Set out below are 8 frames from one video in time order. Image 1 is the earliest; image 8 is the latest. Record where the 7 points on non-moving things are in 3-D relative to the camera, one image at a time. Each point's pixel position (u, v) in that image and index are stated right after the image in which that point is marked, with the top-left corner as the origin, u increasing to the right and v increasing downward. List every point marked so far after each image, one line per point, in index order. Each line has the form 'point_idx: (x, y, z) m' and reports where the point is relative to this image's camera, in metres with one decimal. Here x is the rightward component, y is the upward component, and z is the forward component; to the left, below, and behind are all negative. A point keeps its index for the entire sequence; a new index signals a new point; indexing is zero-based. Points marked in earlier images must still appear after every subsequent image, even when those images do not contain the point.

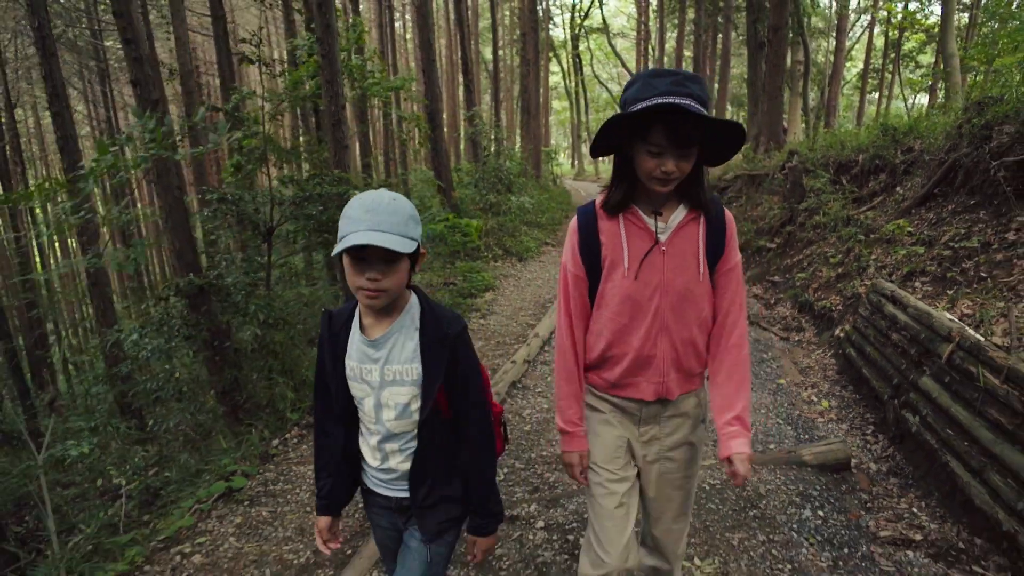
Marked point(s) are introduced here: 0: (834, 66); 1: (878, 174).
0: (+10.7, +7.3, +19.7) m
1: (+5.0, +1.6, +8.2) m
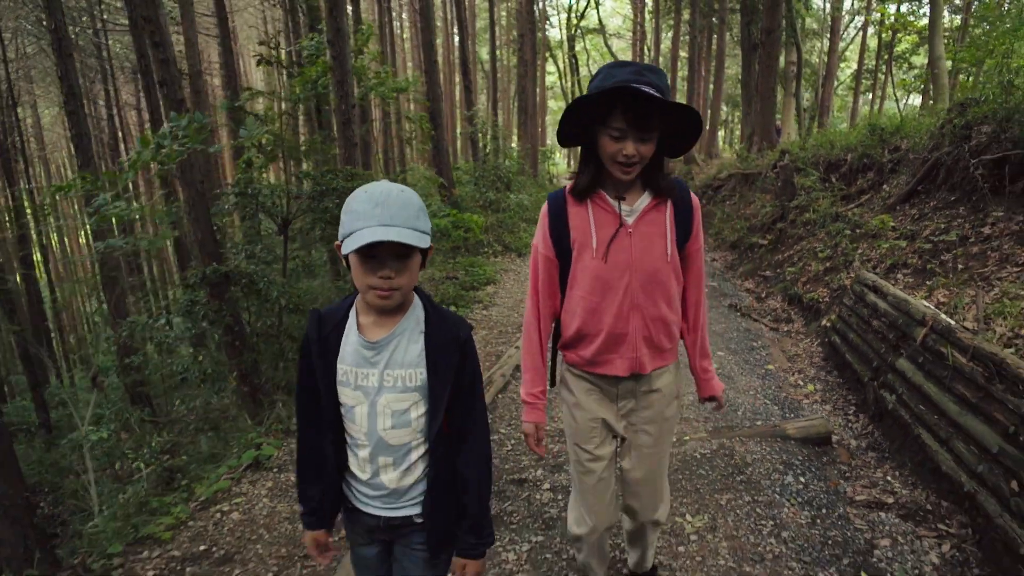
0: (+10.6, +7.4, +20.0) m
1: (+5.0, +1.6, +8.5) m
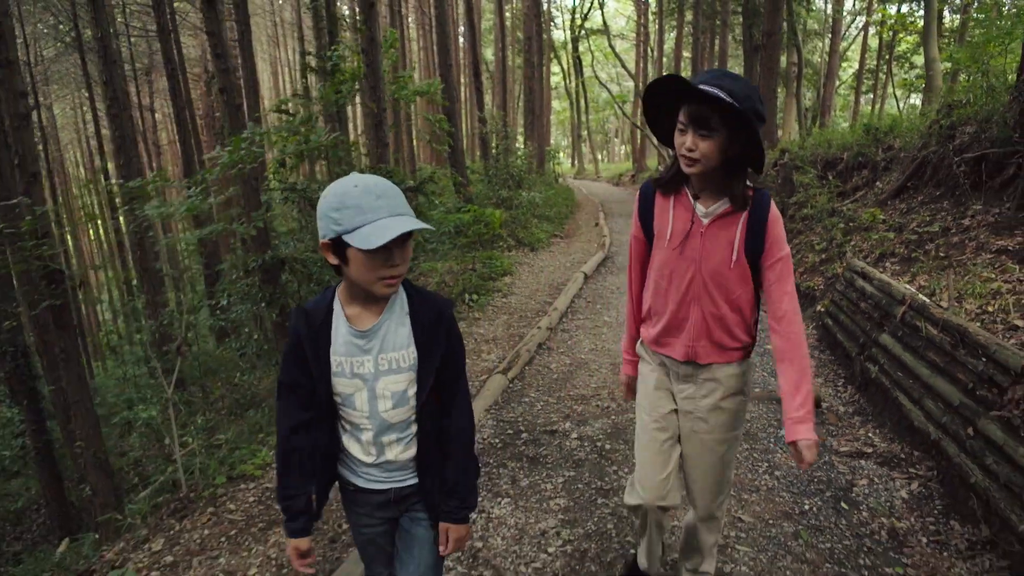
0: (+10.9, +7.6, +20.5) m
1: (+5.2, +1.8, +9.0) m
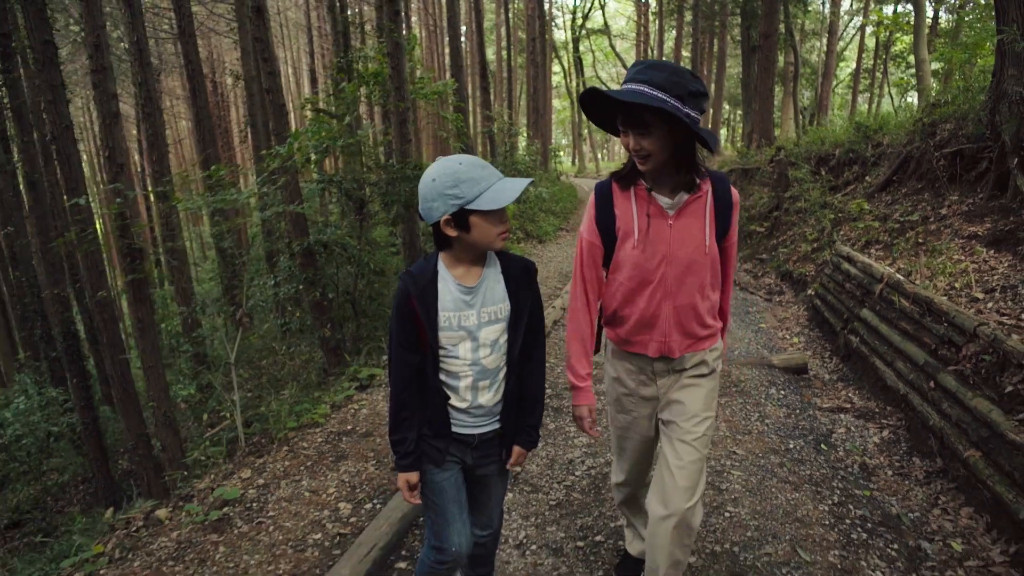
0: (+11.0, +7.8, +21.0) m
1: (+5.4, +1.9, +9.5) m
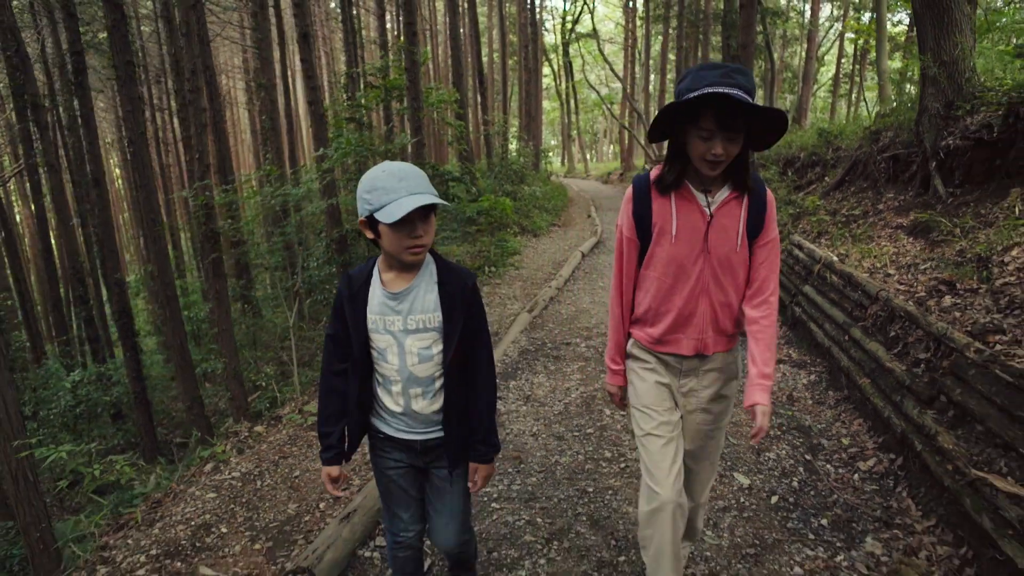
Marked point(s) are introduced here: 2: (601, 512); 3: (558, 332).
0: (+10.8, +8.0, +22.3) m
1: (+5.4, +2.1, +10.6) m
2: (+0.4, -1.0, +2.8) m
3: (+0.4, -0.4, +5.7) m
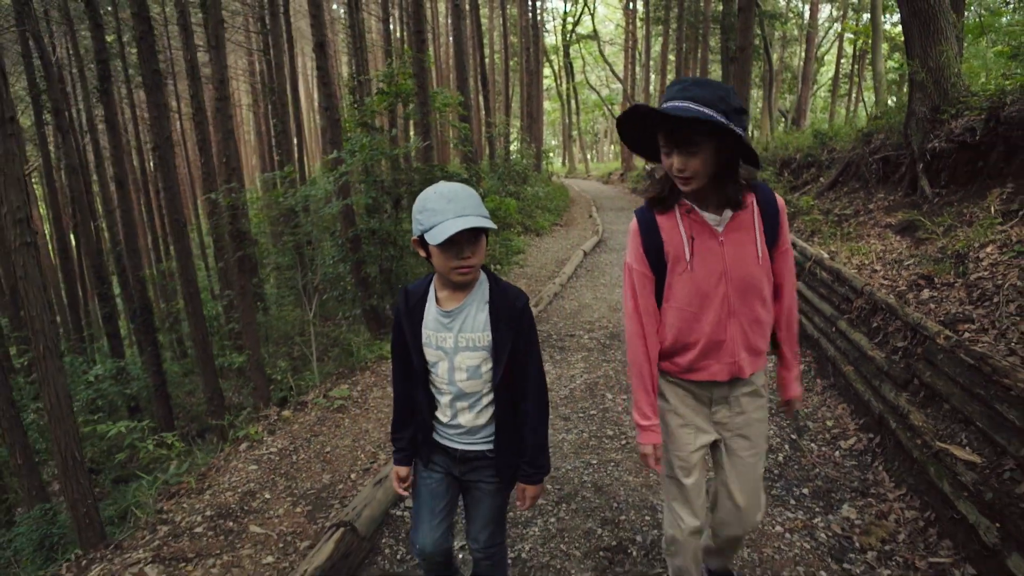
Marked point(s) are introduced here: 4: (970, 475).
0: (+10.9, +8.0, +22.6) m
1: (+5.4, +2.2, +11.0) m
2: (+0.5, -1.0, +3.1) m
3: (+0.5, -0.4, +6.0) m
4: (+2.1, -0.8, +2.7) m
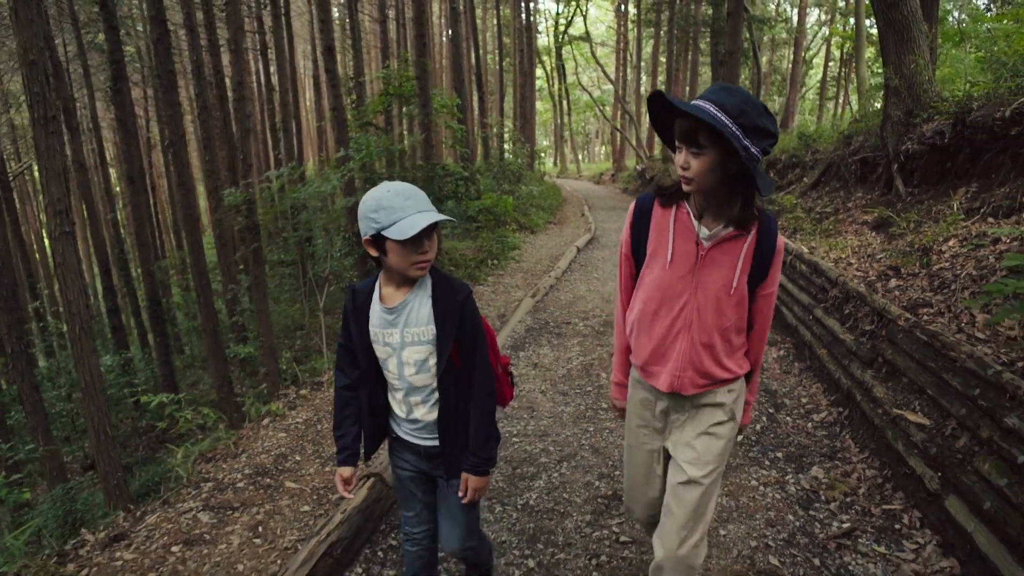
0: (+10.6, +8.1, +23.1) m
1: (+5.4, +2.3, +11.4) m
2: (+0.5, -0.9, +3.5) m
3: (+0.5, -0.3, +6.4) m
4: (+2.1, -0.8, +3.1) m
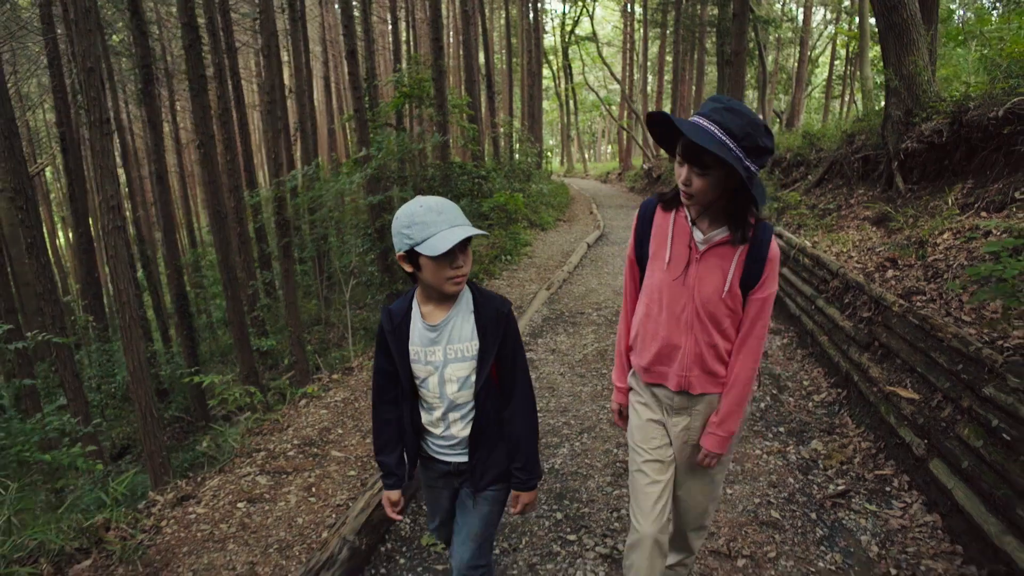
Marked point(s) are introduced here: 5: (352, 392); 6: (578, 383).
0: (+10.9, +8.2, +23.3) m
1: (+5.6, +2.4, +11.7) m
2: (+0.7, -0.8, +3.8) m
3: (+0.7, -0.2, +6.7) m
4: (+2.3, -0.7, +3.4) m
5: (-1.2, -0.8, +4.4) m
6: (+0.5, -0.7, +4.5) m
